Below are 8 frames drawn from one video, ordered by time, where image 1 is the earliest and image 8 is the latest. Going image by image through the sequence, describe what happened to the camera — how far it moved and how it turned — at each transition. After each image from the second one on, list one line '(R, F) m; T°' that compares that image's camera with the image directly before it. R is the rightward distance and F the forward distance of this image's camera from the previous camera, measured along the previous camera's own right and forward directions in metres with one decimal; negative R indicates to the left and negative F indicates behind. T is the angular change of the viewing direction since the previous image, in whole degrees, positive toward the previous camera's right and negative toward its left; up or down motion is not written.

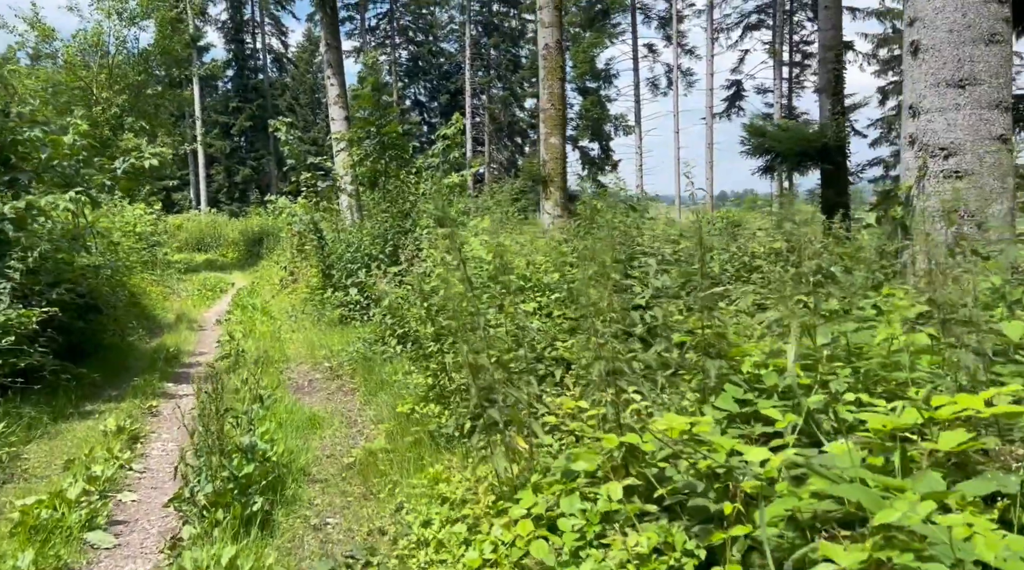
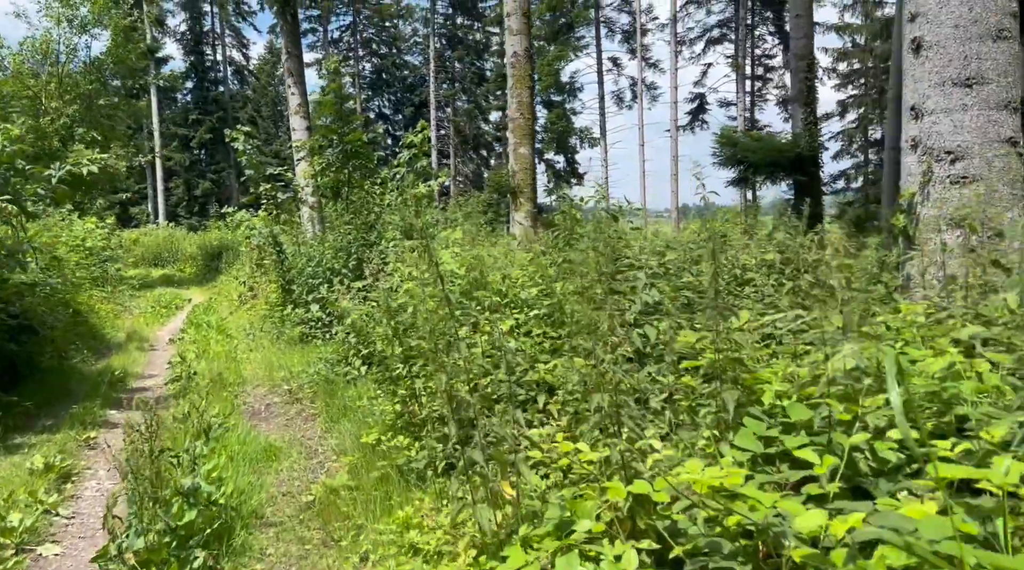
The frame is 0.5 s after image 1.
(-0.1, +0.5) m; +2°
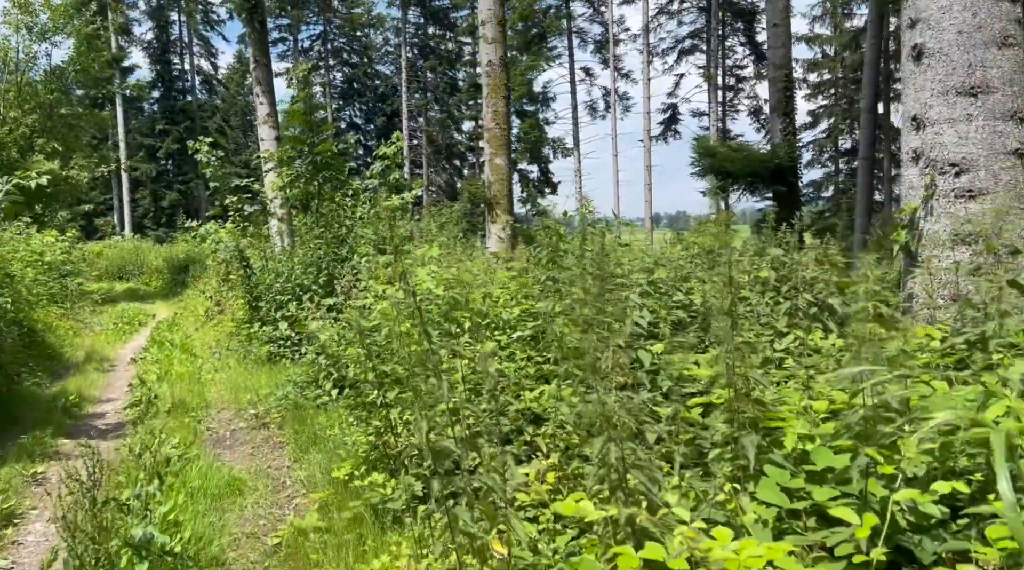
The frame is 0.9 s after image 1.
(-0.1, +0.4) m; +2°
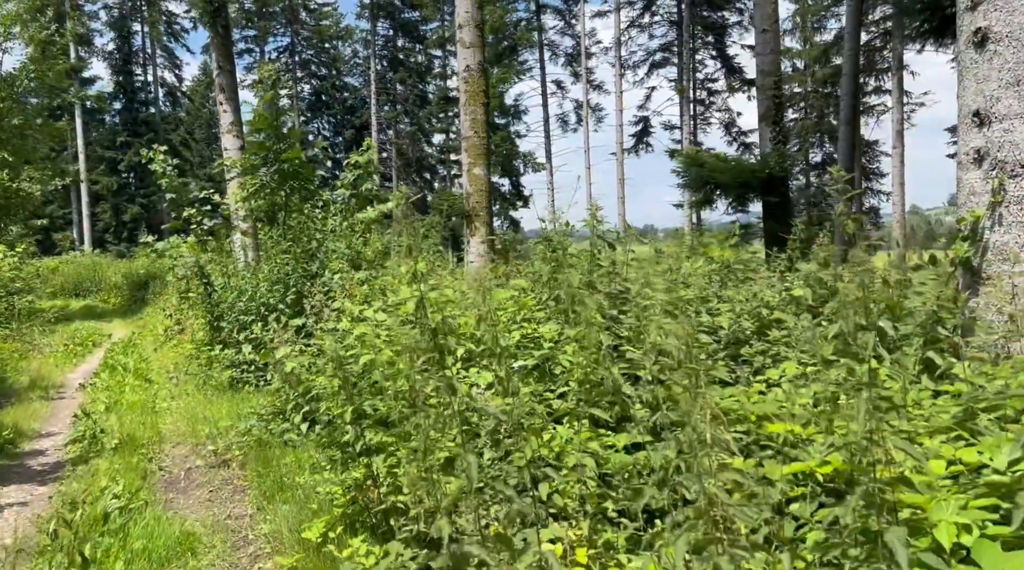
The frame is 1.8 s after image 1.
(-0.2, +0.8) m; +2°
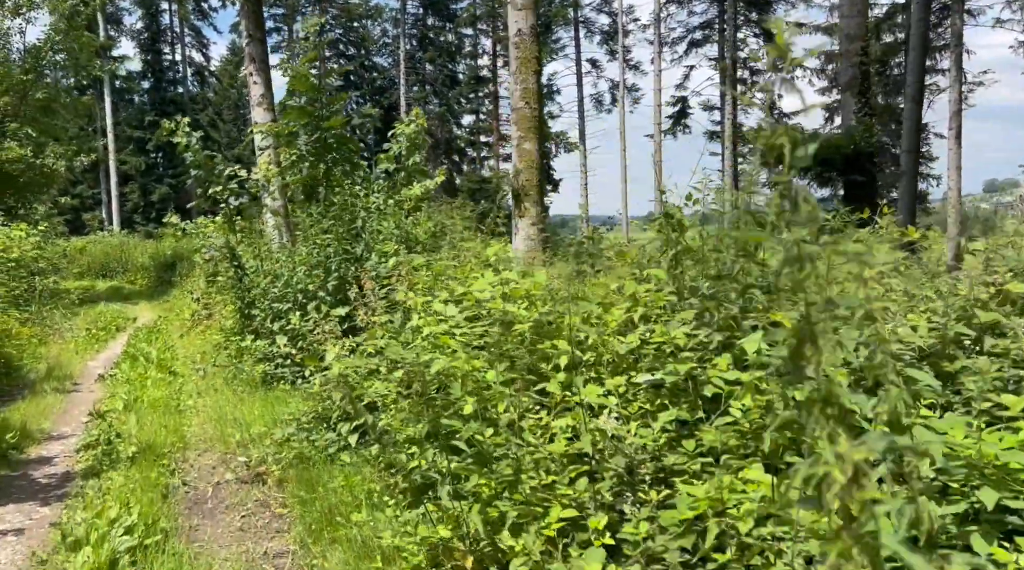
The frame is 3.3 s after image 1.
(-0.4, +1.1) m; -2°
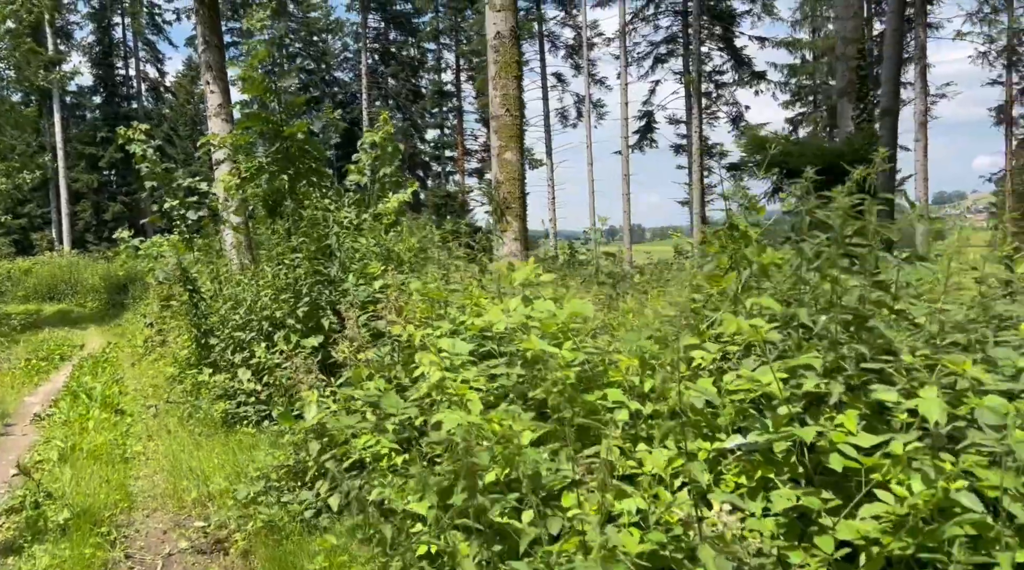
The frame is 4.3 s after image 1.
(-0.3, +0.9) m; +2°
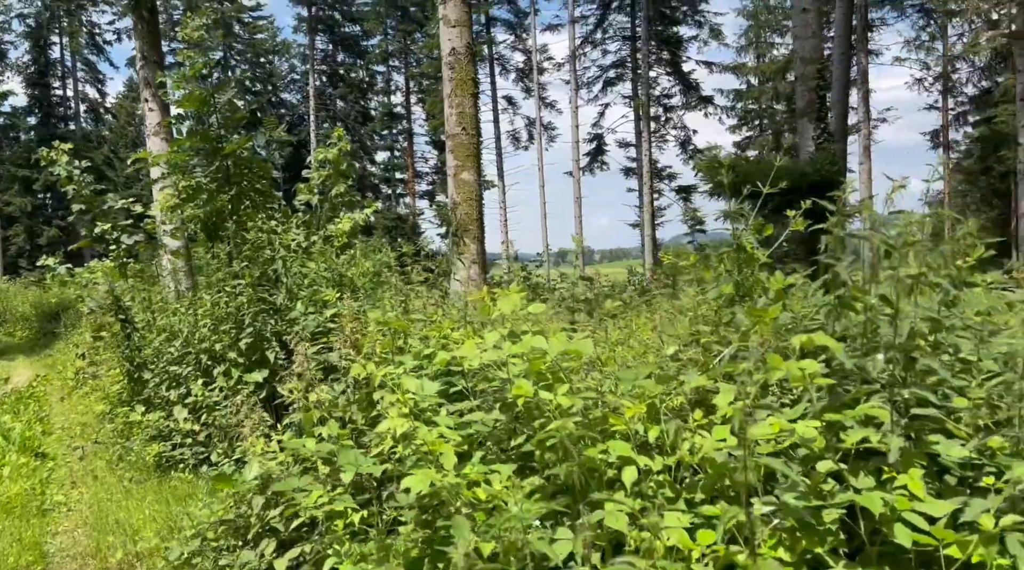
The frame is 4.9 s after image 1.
(-0.1, +0.5) m; +3°
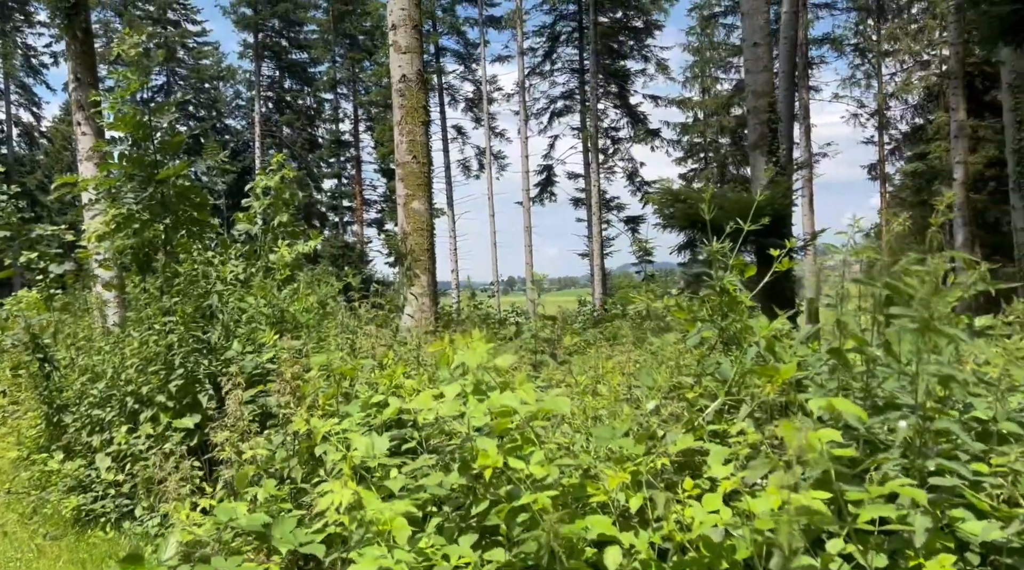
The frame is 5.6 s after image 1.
(0.0, +0.3) m; +3°
